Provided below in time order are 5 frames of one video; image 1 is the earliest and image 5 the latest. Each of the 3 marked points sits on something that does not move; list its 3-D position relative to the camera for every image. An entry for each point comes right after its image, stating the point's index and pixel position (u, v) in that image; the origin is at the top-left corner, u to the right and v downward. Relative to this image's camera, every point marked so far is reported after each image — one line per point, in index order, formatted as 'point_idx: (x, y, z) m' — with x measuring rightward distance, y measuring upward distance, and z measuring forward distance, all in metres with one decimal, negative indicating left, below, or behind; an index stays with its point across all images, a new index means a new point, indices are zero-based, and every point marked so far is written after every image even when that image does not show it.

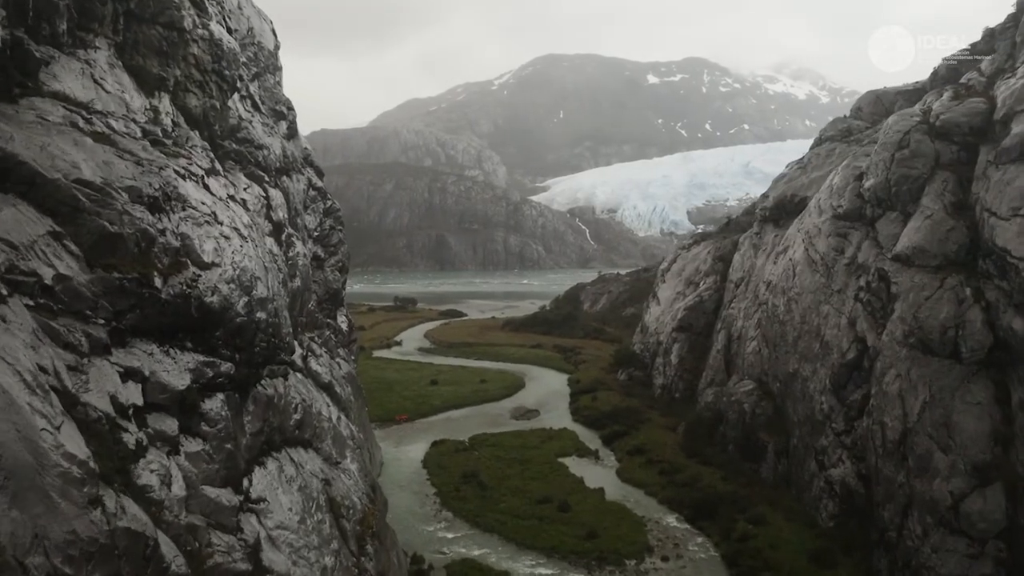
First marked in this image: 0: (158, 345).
0: (-8.7, -1.4, +17.1) m
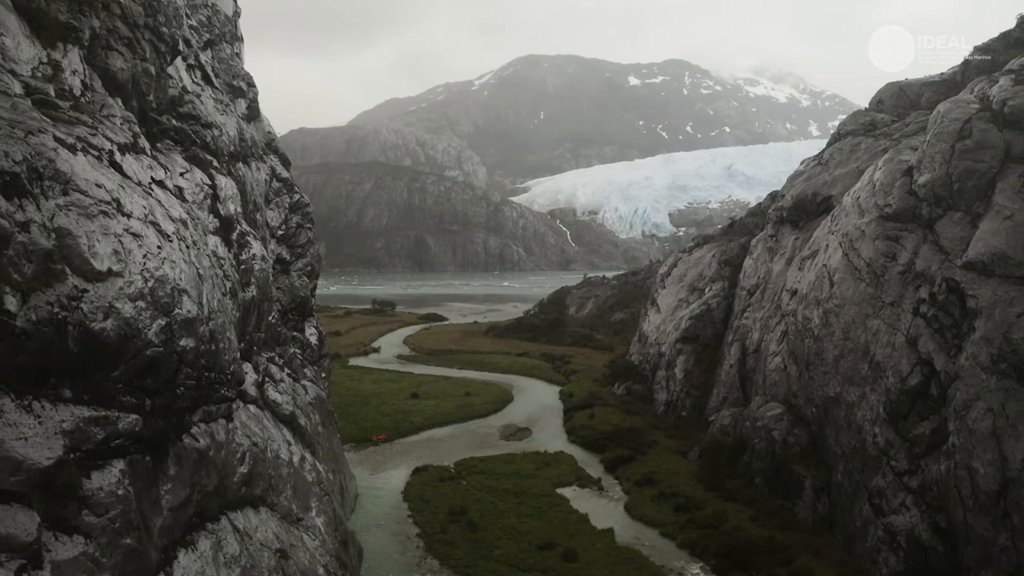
0: (-8.1, -1.8, +11.4) m
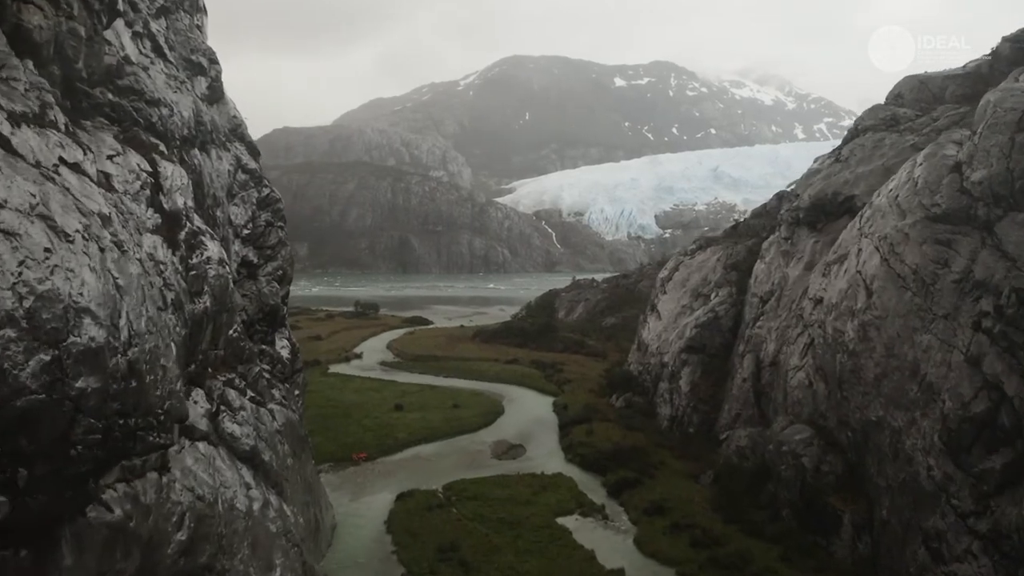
0: (-7.6, -2.1, +7.2) m
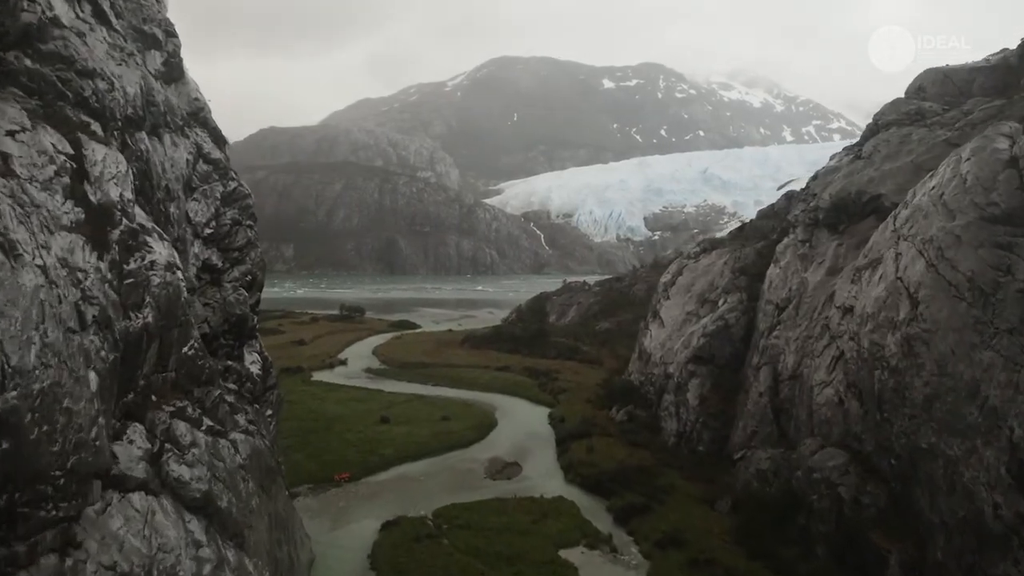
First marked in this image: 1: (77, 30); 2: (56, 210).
0: (-7.1, -2.3, +3.4) m
1: (-11.8, +7.0, +18.8) m
2: (-8.8, +1.5, +13.5) m
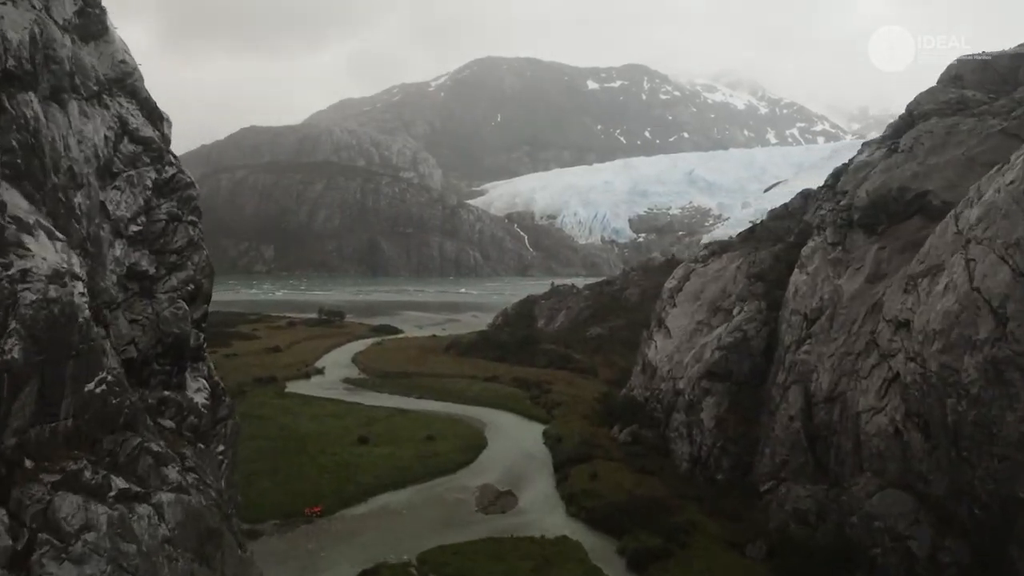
0: (-6.3, -2.6, -1.8) m
1: (-11.4, +6.6, +13.5) m
2: (-8.3, +1.2, +8.2) m
